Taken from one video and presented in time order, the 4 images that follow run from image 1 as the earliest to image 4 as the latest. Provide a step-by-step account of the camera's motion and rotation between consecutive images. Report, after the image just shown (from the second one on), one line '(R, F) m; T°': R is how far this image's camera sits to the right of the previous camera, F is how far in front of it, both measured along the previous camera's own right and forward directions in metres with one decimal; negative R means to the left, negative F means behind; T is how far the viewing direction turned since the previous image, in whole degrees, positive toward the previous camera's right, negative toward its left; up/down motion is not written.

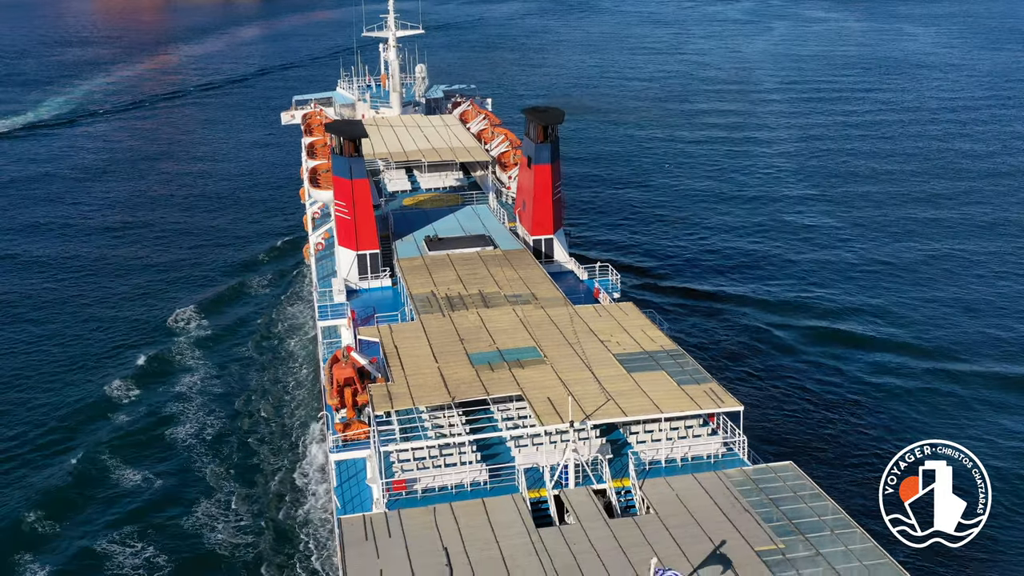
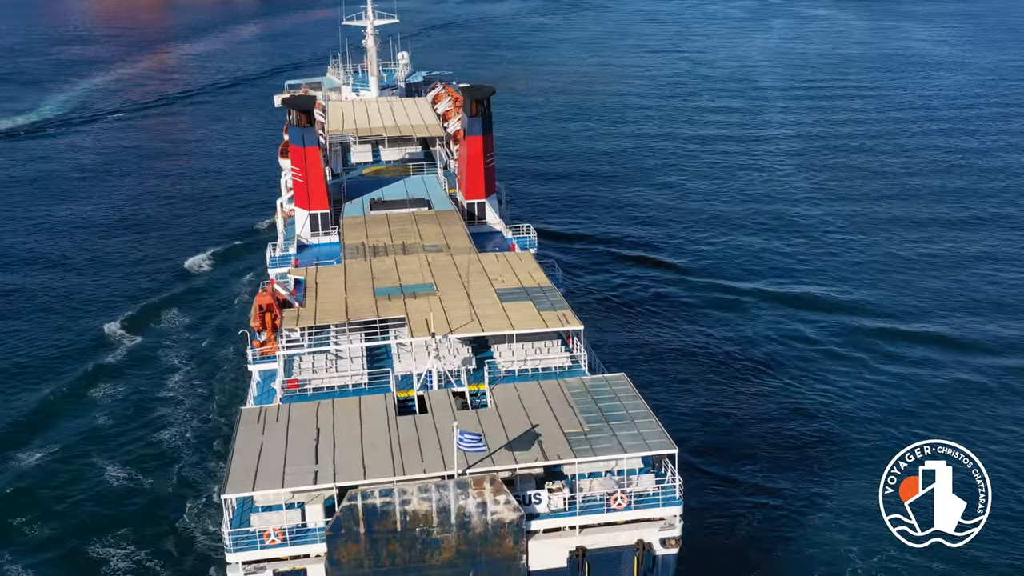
(+6.3, -6.0) m; -2°
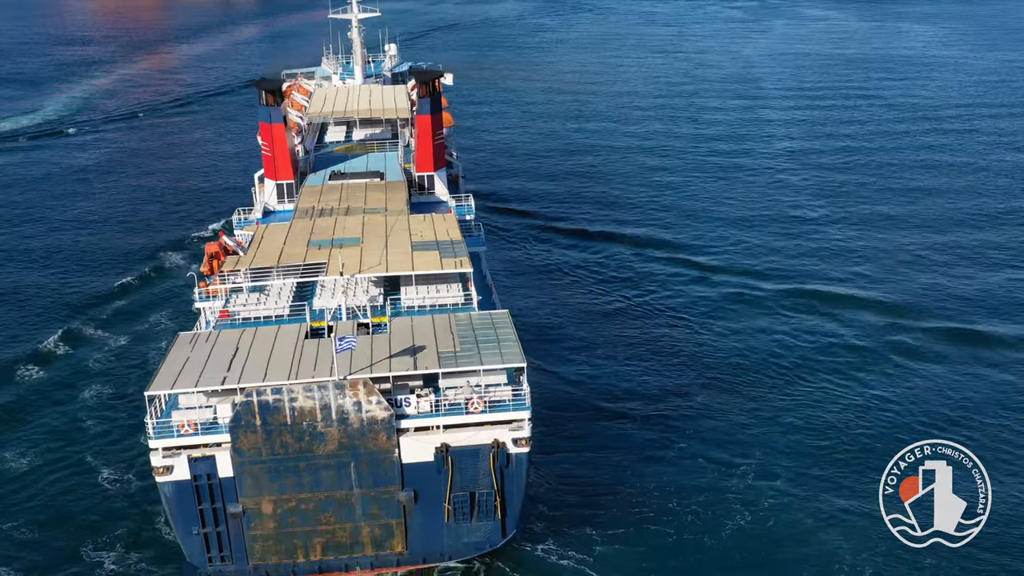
(+6.1, -6.1) m; -2°
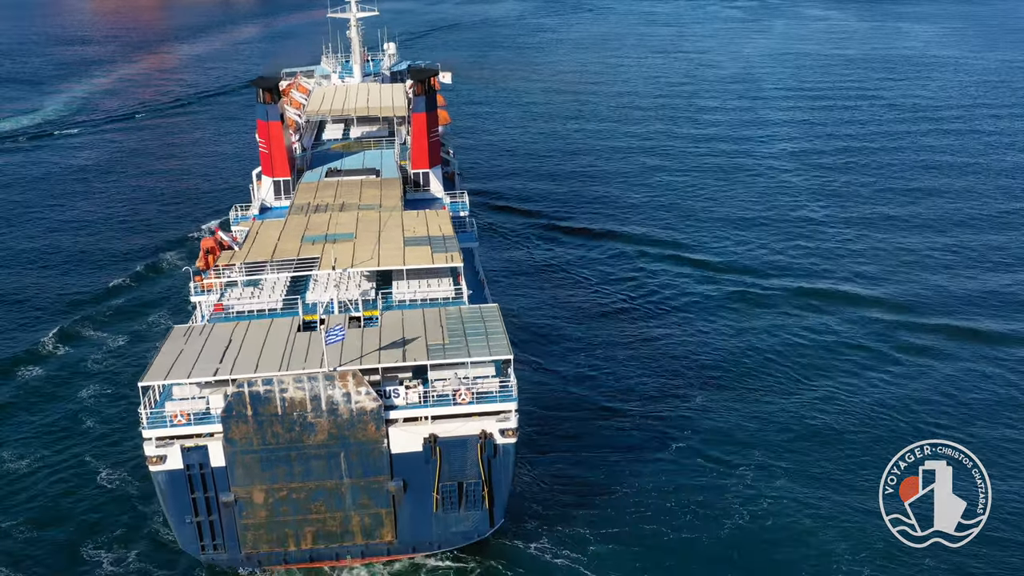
(+0.7, -0.7) m; 0°
